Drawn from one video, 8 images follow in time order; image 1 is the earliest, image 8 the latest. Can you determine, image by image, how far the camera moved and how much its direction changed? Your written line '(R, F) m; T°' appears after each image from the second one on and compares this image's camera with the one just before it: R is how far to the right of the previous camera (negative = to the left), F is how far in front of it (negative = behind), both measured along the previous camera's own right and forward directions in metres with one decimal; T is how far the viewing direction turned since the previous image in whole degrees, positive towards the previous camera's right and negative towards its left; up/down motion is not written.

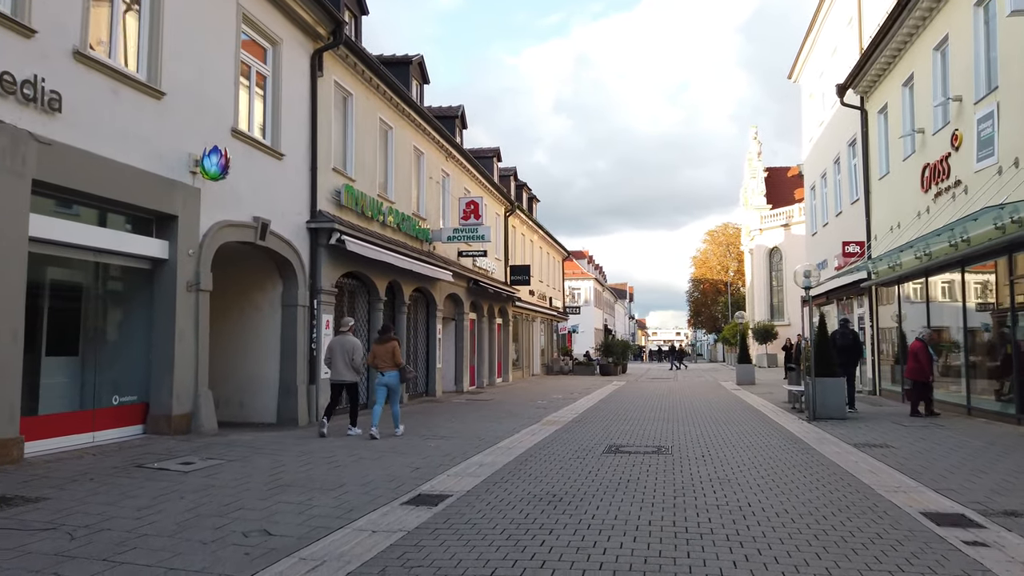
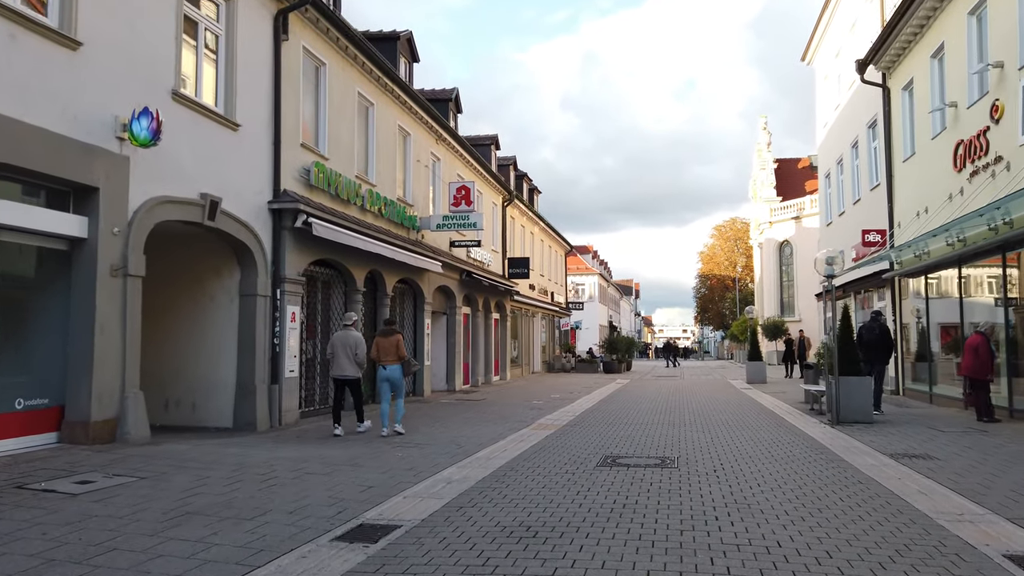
(+0.3, +1.4) m; 0°
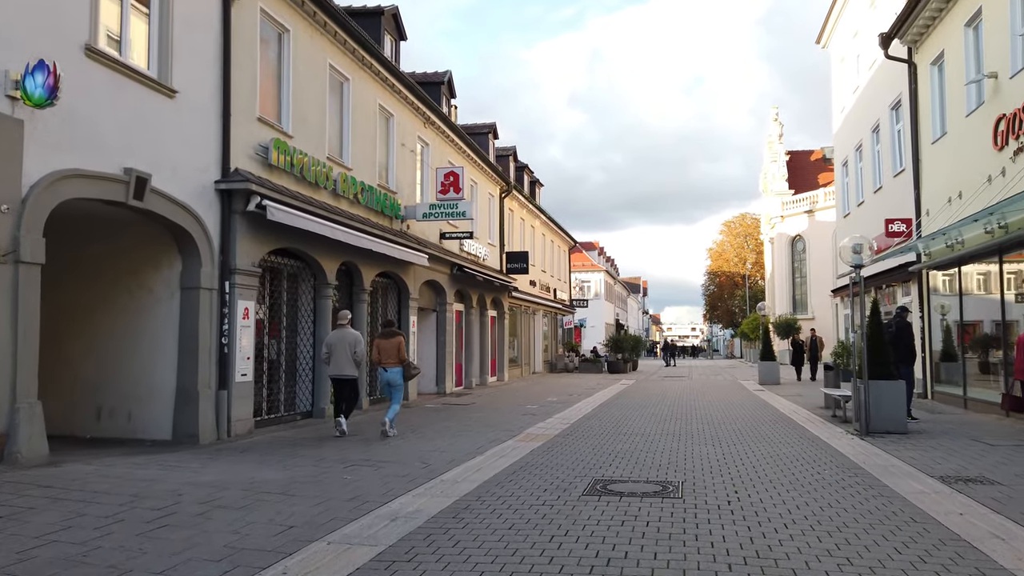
(+0.4, +1.5) m; -1°
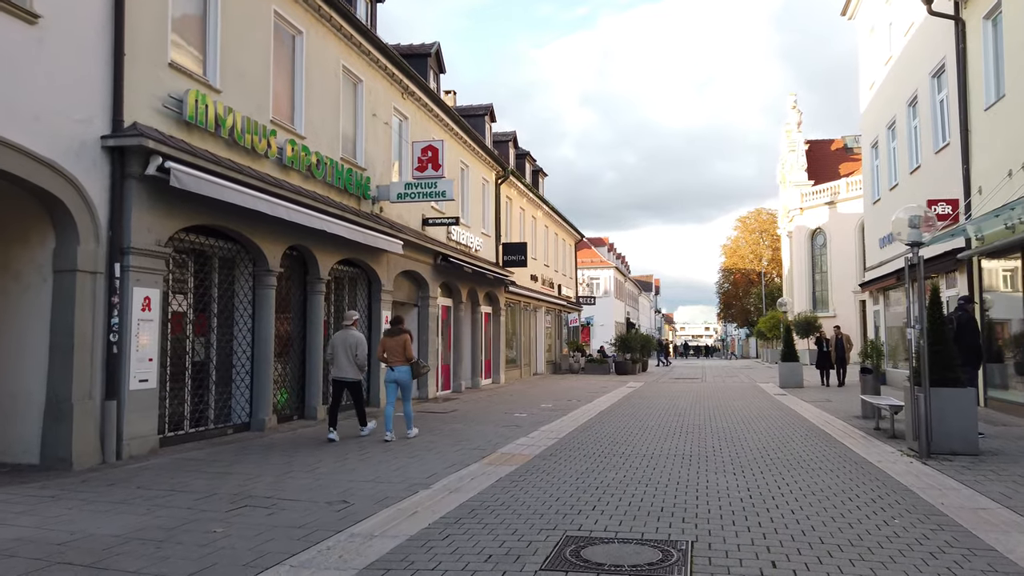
(+0.5, +2.2) m; -1°
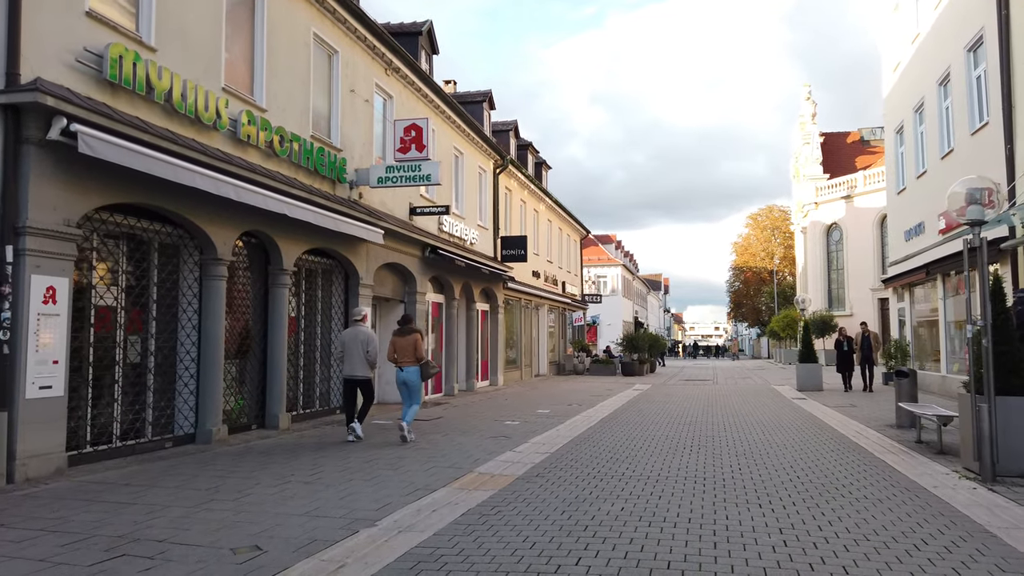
(+0.3, +1.5) m; -1°
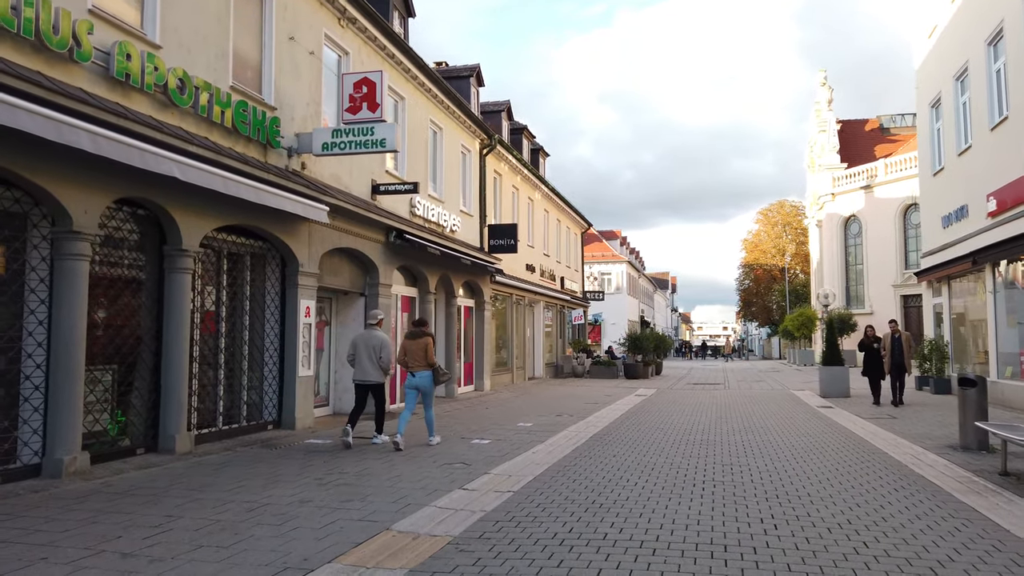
(+0.5, +2.4) m; -1°
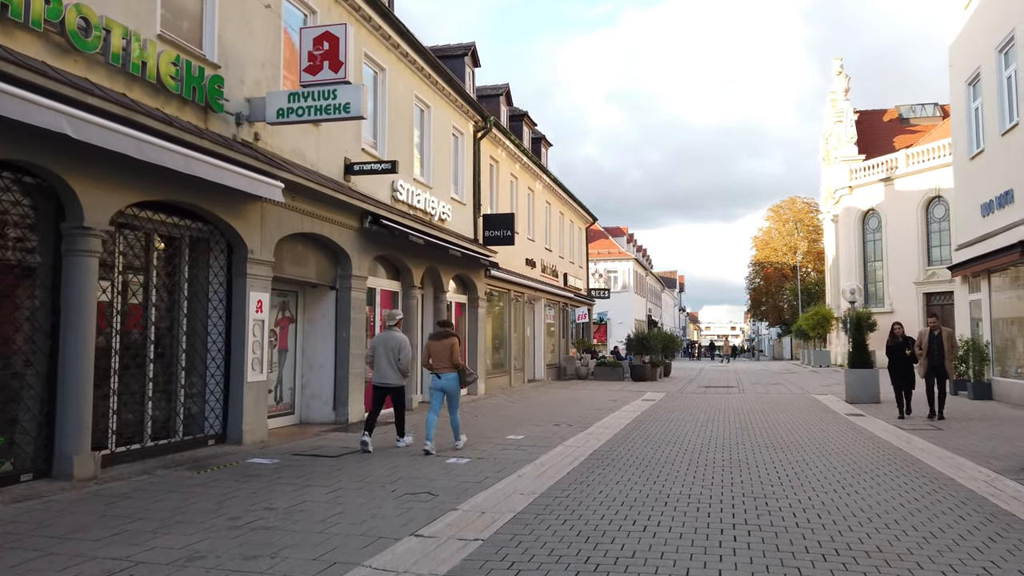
(+0.3, +1.7) m; -1°
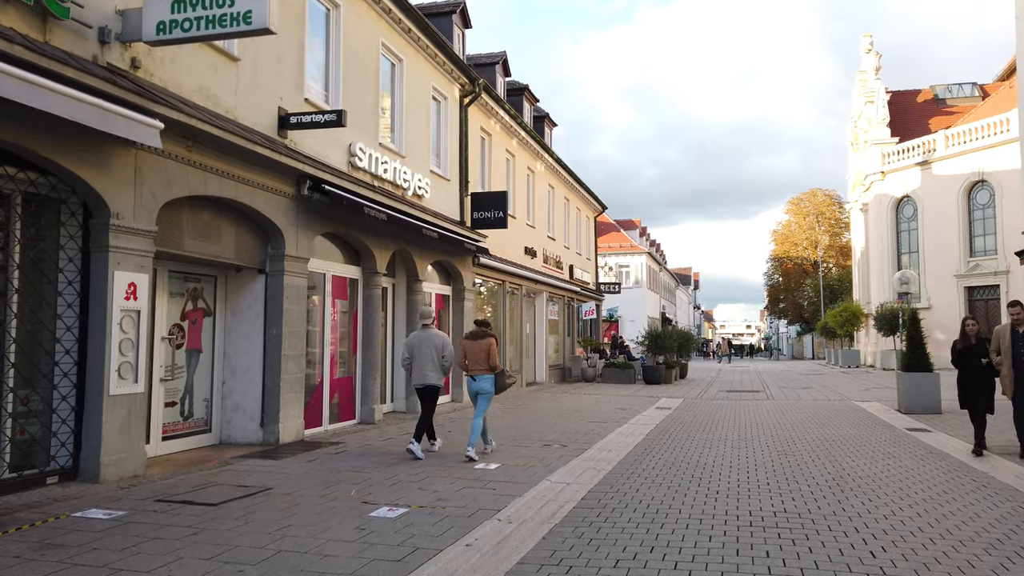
(+0.5, +2.7) m; -1°
